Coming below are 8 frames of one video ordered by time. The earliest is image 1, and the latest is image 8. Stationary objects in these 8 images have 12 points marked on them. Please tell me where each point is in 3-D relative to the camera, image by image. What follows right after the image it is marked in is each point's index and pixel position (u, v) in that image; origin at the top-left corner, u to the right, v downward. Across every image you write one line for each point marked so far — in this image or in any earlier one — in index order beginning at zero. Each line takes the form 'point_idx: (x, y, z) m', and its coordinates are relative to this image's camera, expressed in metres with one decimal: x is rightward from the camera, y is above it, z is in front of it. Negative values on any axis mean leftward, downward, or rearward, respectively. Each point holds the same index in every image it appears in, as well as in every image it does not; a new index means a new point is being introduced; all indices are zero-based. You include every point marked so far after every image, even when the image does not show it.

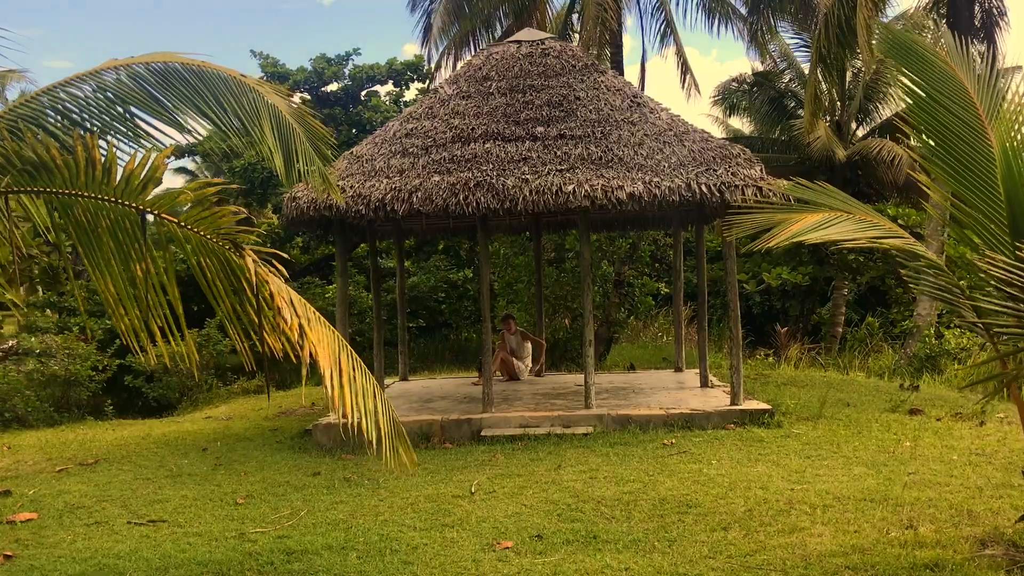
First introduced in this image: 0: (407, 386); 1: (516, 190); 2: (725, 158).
0: (-1.1, -1.0, +9.9) m
1: (0.0, +0.7, +7.0) m
2: (+1.6, +1.0, +7.3) m
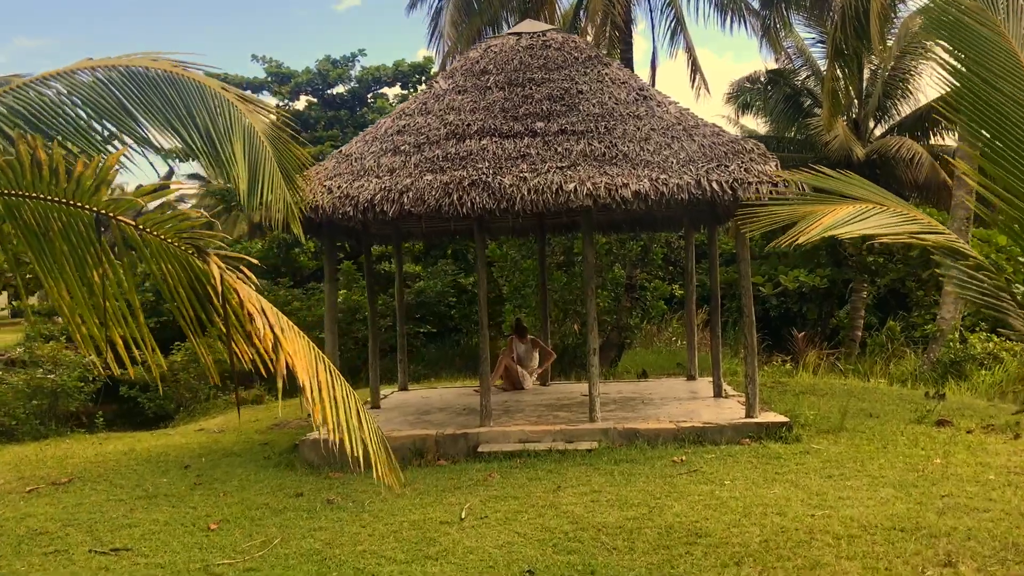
0: (-1.0, -1.0, +9.4) m
1: (0.0, +0.7, +6.5) m
2: (+1.6, +0.9, +6.8) m
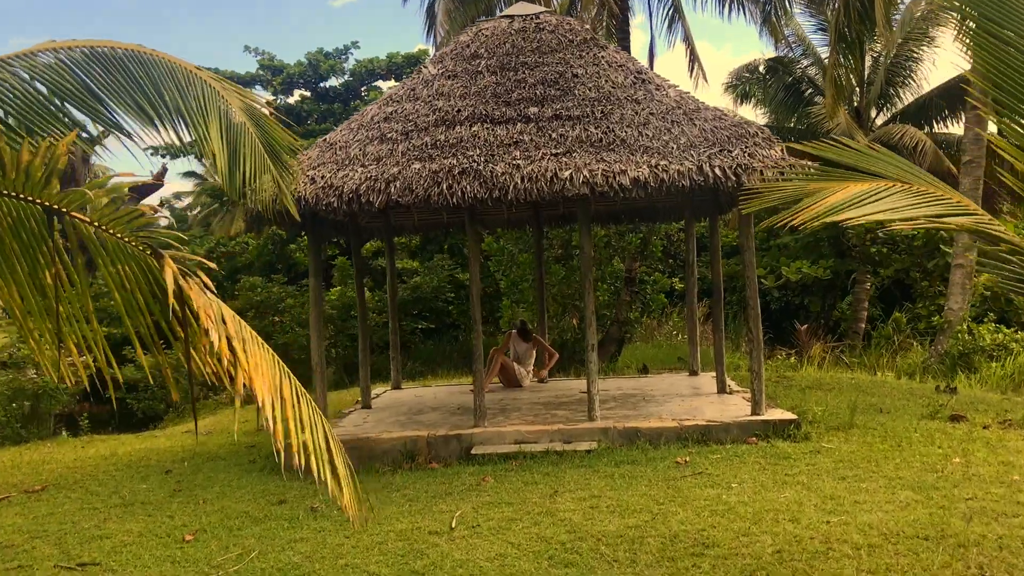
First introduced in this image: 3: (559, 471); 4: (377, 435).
0: (-1.1, -1.0, +9.1) m
1: (0.0, +0.7, +6.2) m
2: (+1.5, +1.0, +6.5) m
3: (+0.3, -1.1, +5.7) m
4: (-0.9, -1.0, +6.6) m
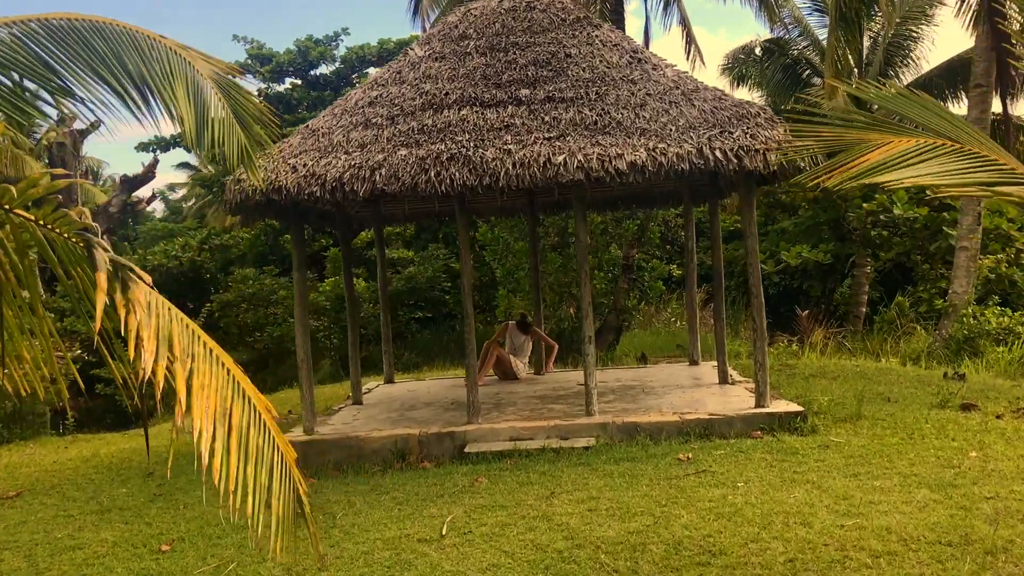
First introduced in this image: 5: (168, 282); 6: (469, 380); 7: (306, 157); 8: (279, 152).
0: (-1.1, -0.9, +8.8) m
1: (-0.1, +0.8, +5.9) m
2: (+1.5, +1.1, +6.2) m
3: (+0.2, -1.0, +5.5) m
4: (-0.9, -0.9, +6.3) m
5: (-5.6, +0.1, +16.3) m
6: (-0.3, -0.6, +6.5) m
7: (-1.3, +0.8, +6.3) m
8: (-1.5, +0.9, +6.4) m
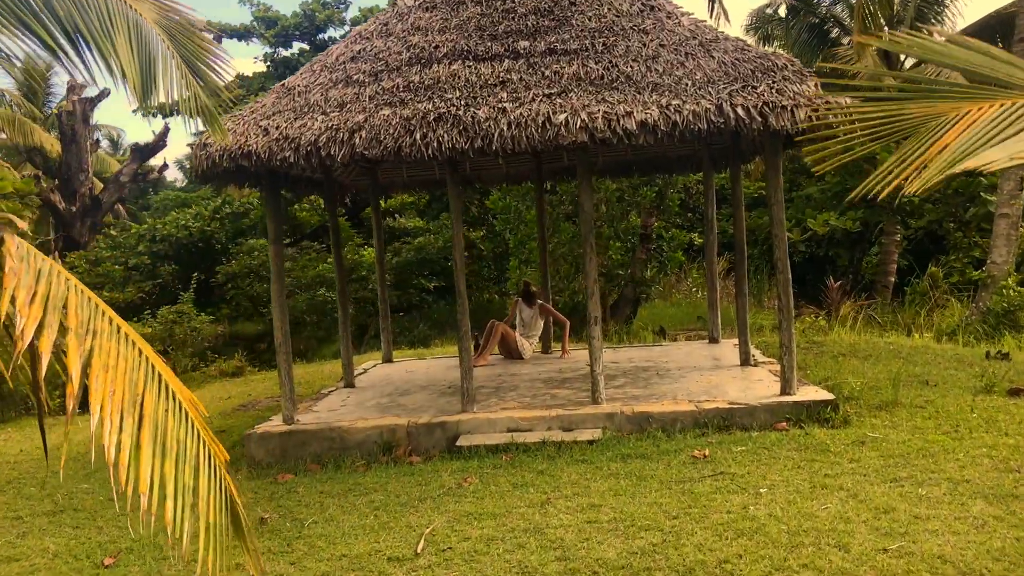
0: (-1.0, -0.7, +8.3) m
1: (-0.1, +0.9, +5.3) m
2: (+1.4, +1.2, +5.5) m
3: (+0.2, -0.9, +4.9) m
4: (-1.0, -0.8, +5.8) m
5: (-5.4, +0.6, +15.8) m
6: (-0.3, -0.5, +5.9) m
7: (-1.3, +1.0, +5.6) m
8: (-1.6, +1.0, +5.8) m
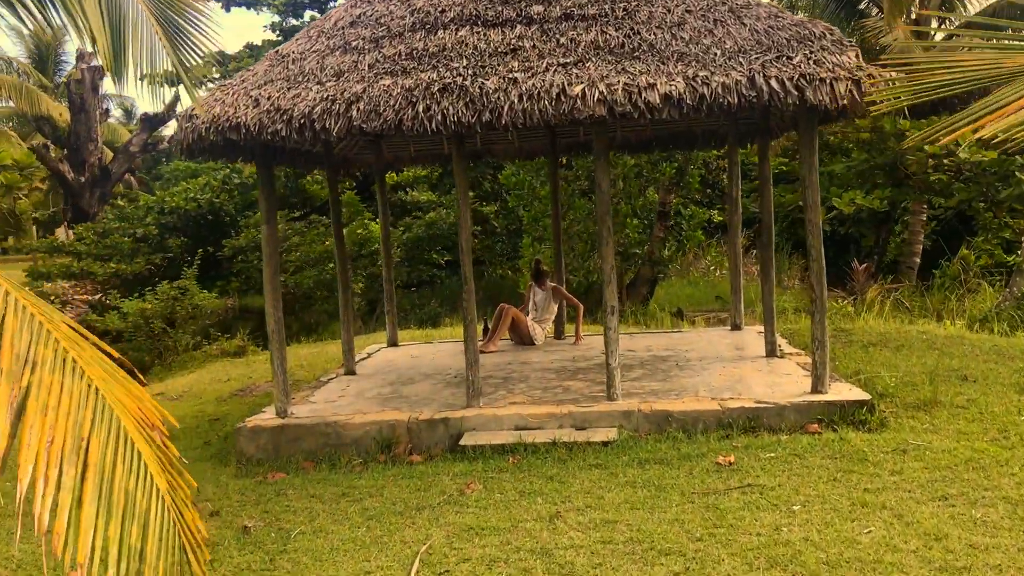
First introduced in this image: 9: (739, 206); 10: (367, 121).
0: (-1.0, -0.5, +7.9) m
1: (-0.1, +1.0, +4.8) m
2: (+1.5, +1.3, +5.1) m
3: (+0.2, -0.9, +4.5) m
4: (-0.9, -0.7, +5.4) m
5: (-5.2, +1.0, +15.5) m
6: (-0.2, -0.4, +5.5) m
7: (-1.3, +1.1, +5.2) m
8: (-1.5, +1.1, +5.4) m
9: (+1.9, +0.7, +8.3) m
10: (-0.7, +0.8, +4.9) m
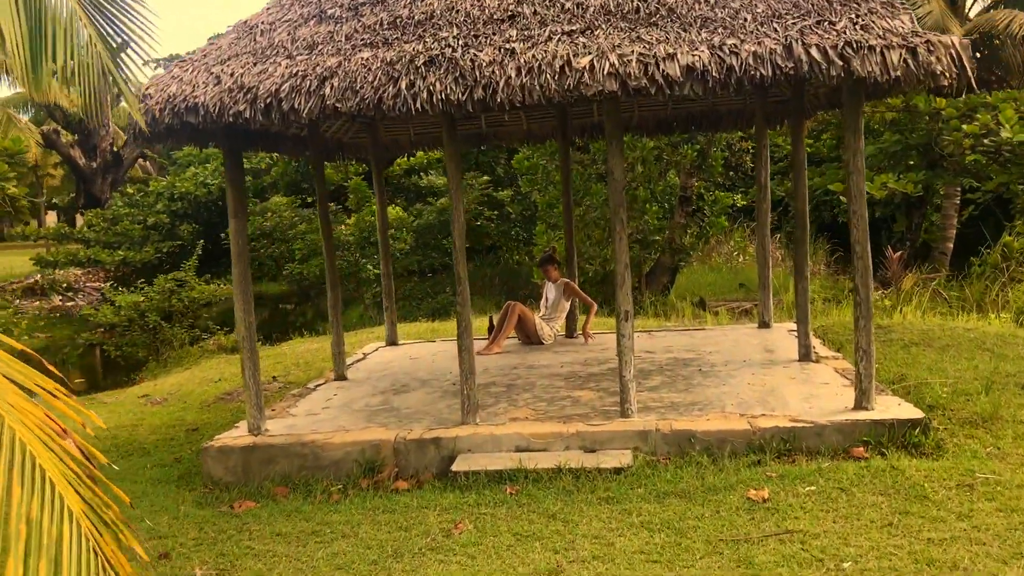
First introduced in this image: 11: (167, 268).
0: (-0.9, -0.5, +7.3) m
1: (-0.1, +0.9, +4.2) m
2: (+1.5, +1.3, +4.3) m
3: (+0.2, -0.9, +3.8) m
4: (-0.9, -0.7, +4.8) m
5: (-5.0, +1.1, +14.9) m
6: (-0.2, -0.4, +4.9) m
7: (-1.3, +1.0, +4.6) m
8: (-1.5, +1.1, +4.7) m
9: (+2.0, +0.7, +7.6) m
10: (-0.7, +0.8, +4.2) m
11: (-5.2, +0.3, +14.4) m
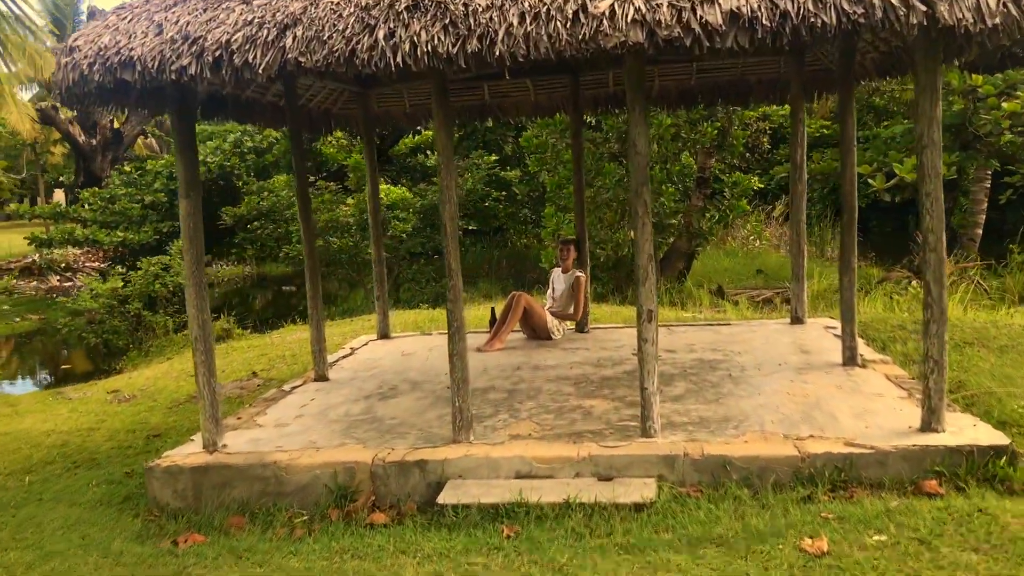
0: (-0.9, -0.4, +6.5) m
1: (-0.1, +0.9, +3.4) m
2: (+1.5, +1.3, +3.6) m
3: (+0.2, -0.9, +3.1) m
4: (-0.9, -0.7, +4.0) m
5: (-4.9, +1.4, +14.2) m
6: (-0.2, -0.4, +4.1) m
7: (-1.3, +1.1, +3.8) m
8: (-1.5, +1.2, +3.9) m
9: (+2.0, +0.8, +6.8) m
10: (-0.7, +0.8, +3.5) m
11: (-5.1, +0.5, +13.7) m
